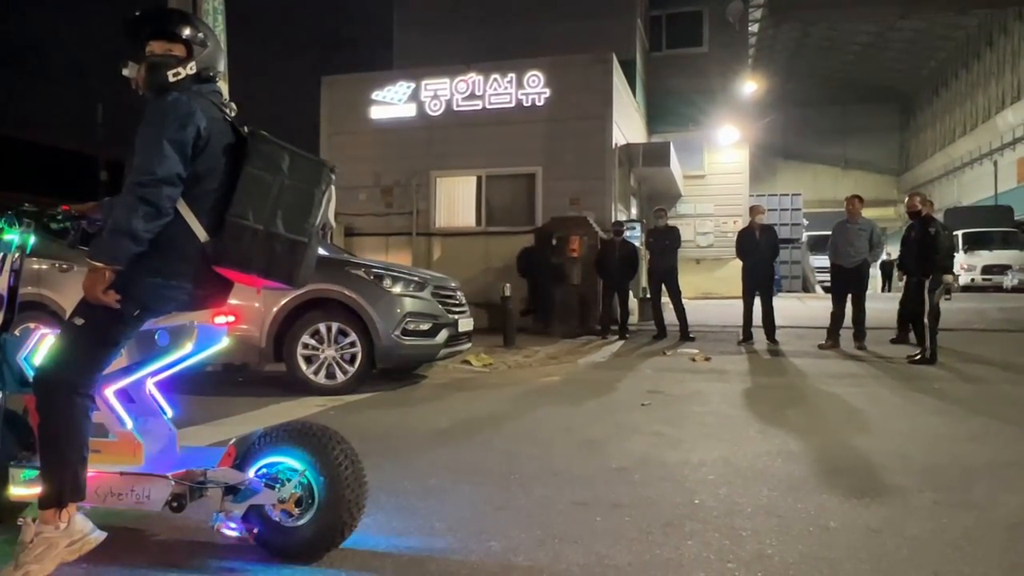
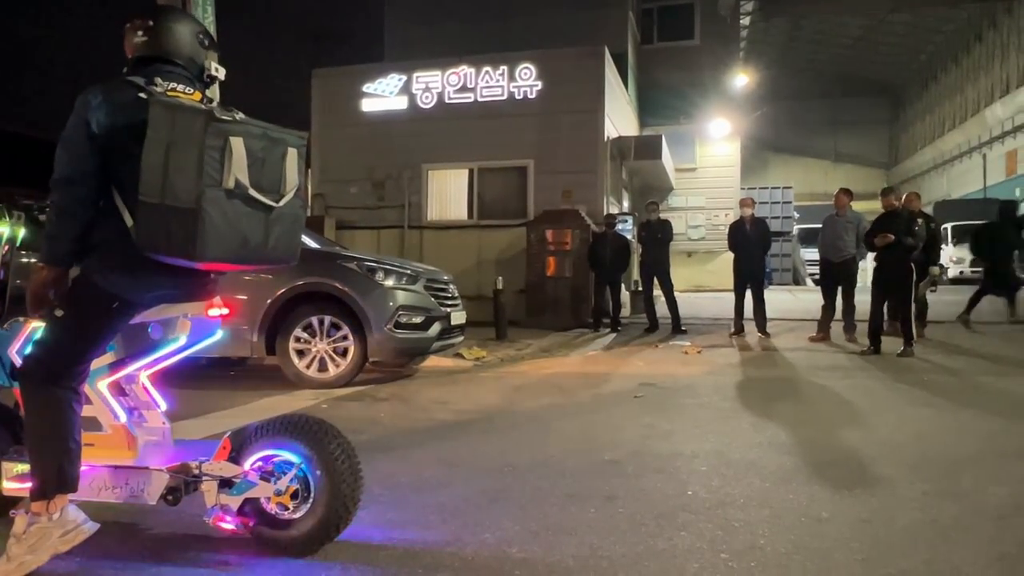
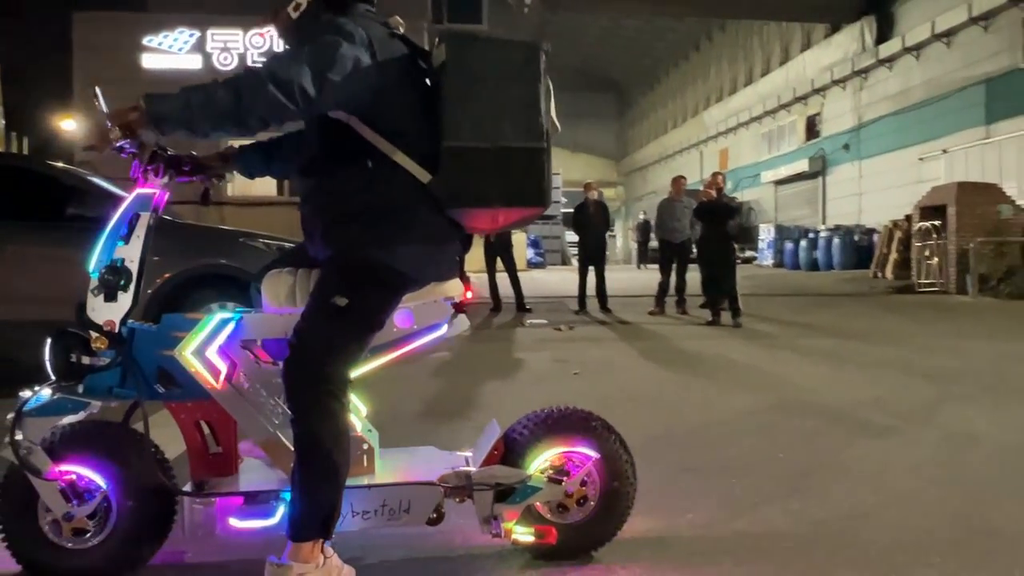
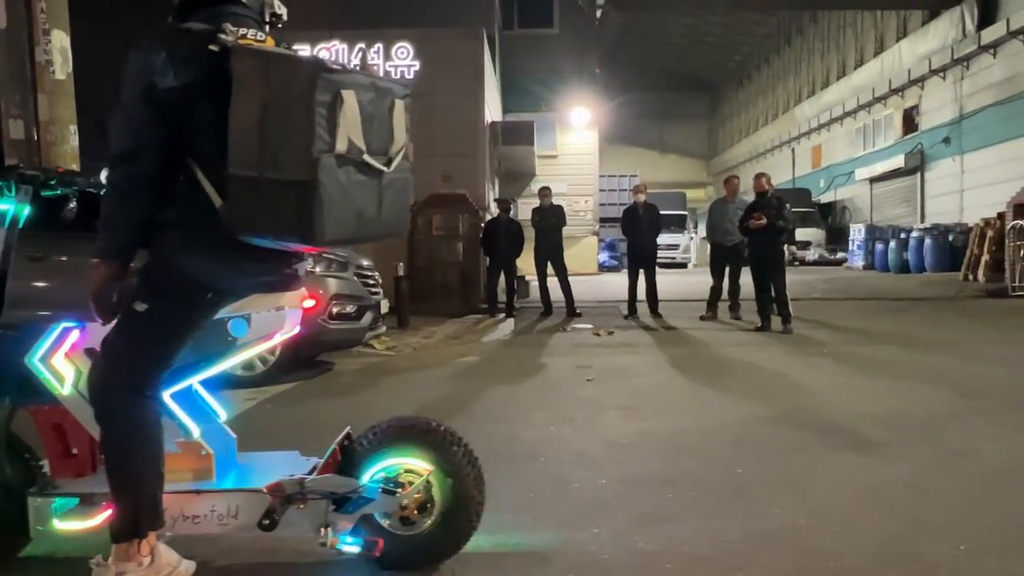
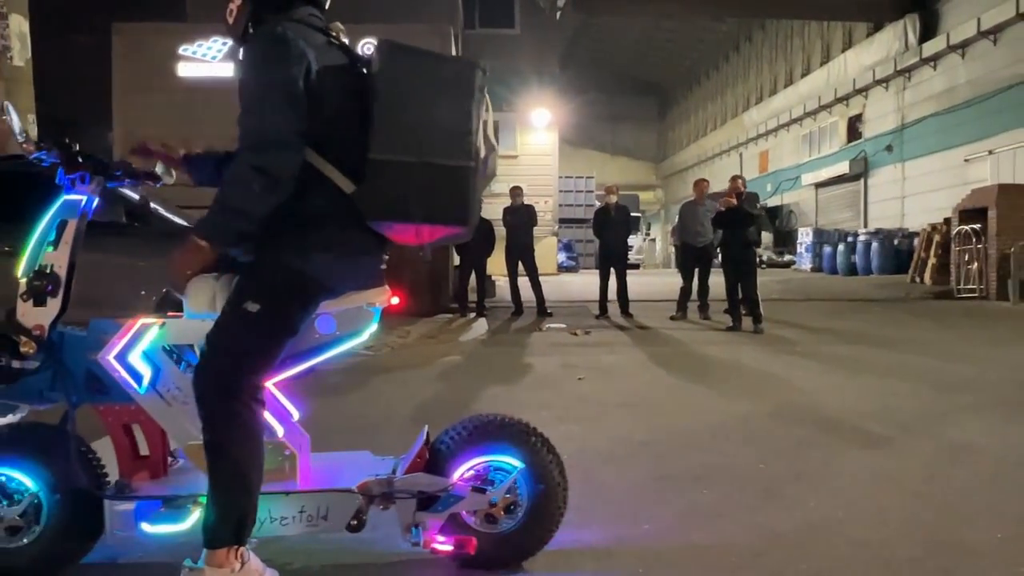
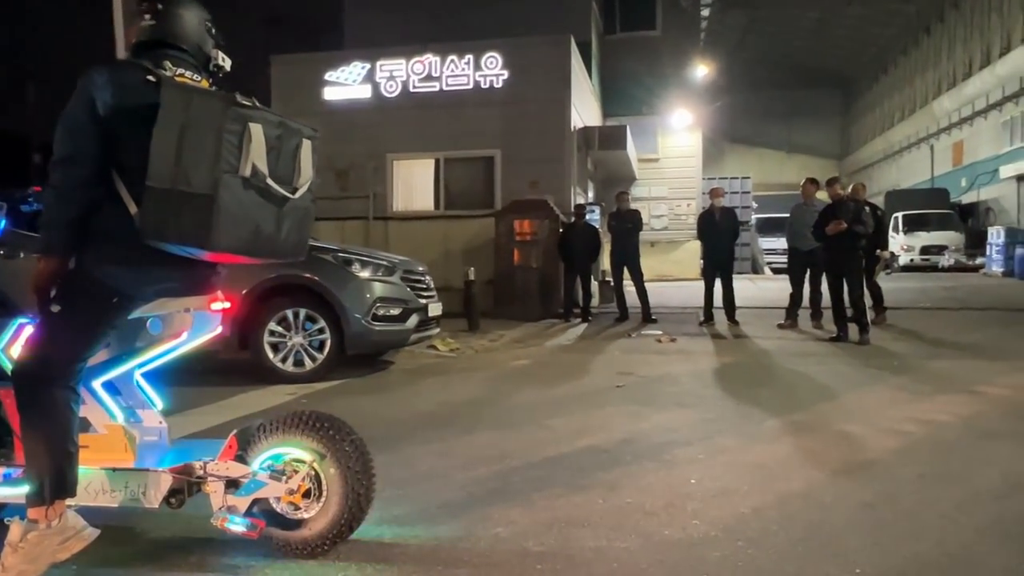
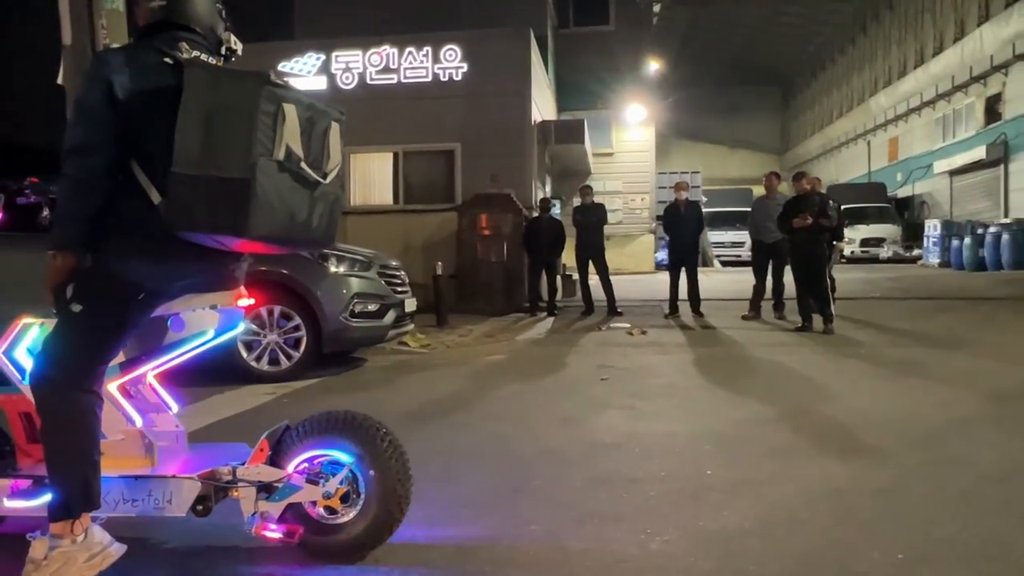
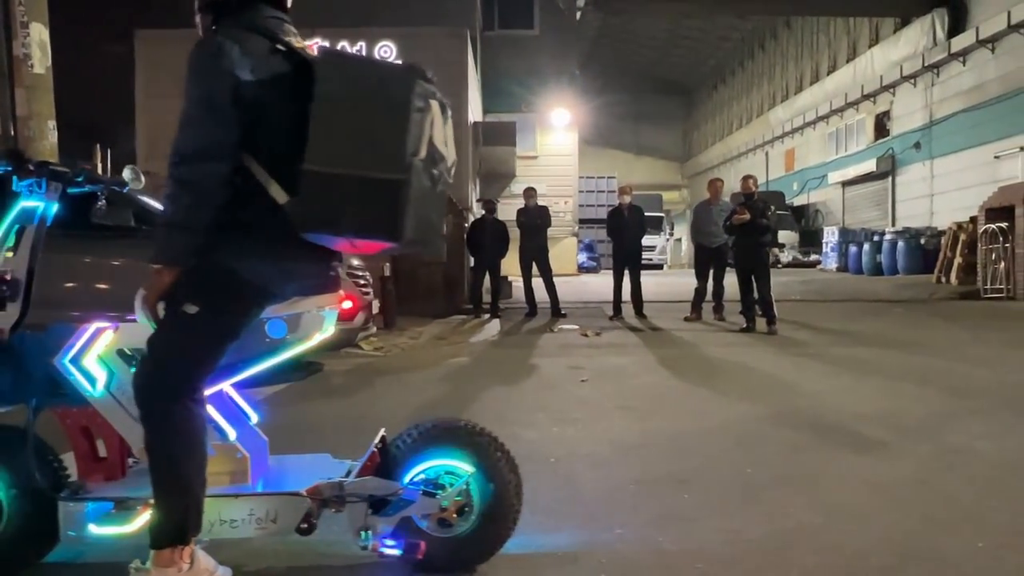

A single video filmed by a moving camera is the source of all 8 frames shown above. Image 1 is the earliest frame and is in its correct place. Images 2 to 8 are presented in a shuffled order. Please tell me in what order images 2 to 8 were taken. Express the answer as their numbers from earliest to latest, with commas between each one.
2, 6, 7, 4, 8, 5, 3
